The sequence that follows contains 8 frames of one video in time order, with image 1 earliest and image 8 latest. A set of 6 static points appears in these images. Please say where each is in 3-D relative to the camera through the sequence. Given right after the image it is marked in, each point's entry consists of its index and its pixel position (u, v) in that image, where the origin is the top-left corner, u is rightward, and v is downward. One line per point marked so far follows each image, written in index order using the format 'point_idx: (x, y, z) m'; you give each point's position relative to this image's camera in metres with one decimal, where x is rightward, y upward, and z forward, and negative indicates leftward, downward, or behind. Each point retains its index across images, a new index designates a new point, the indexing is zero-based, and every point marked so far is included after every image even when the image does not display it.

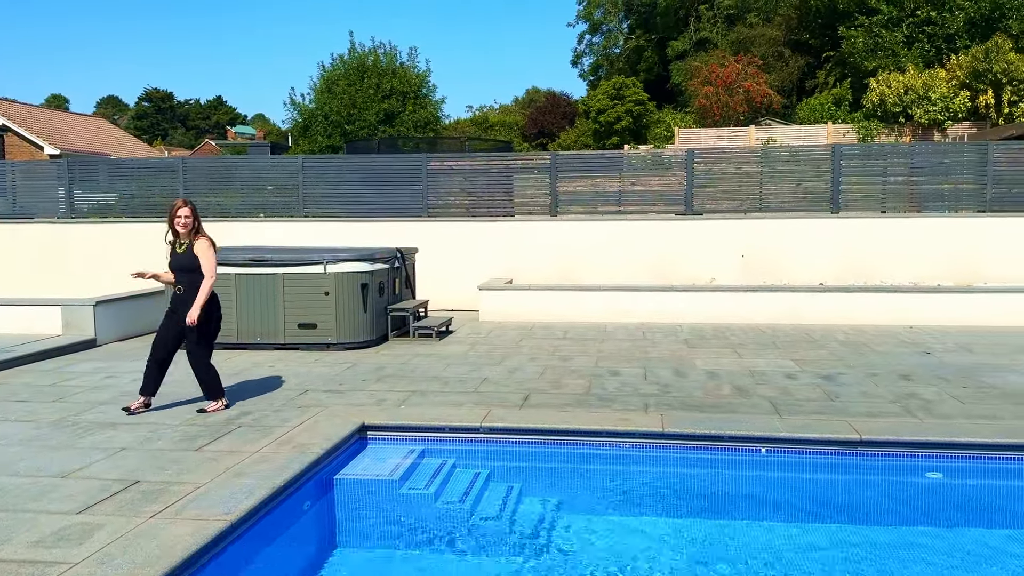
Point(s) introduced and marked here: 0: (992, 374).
0: (+4.3, -0.8, +7.4) m
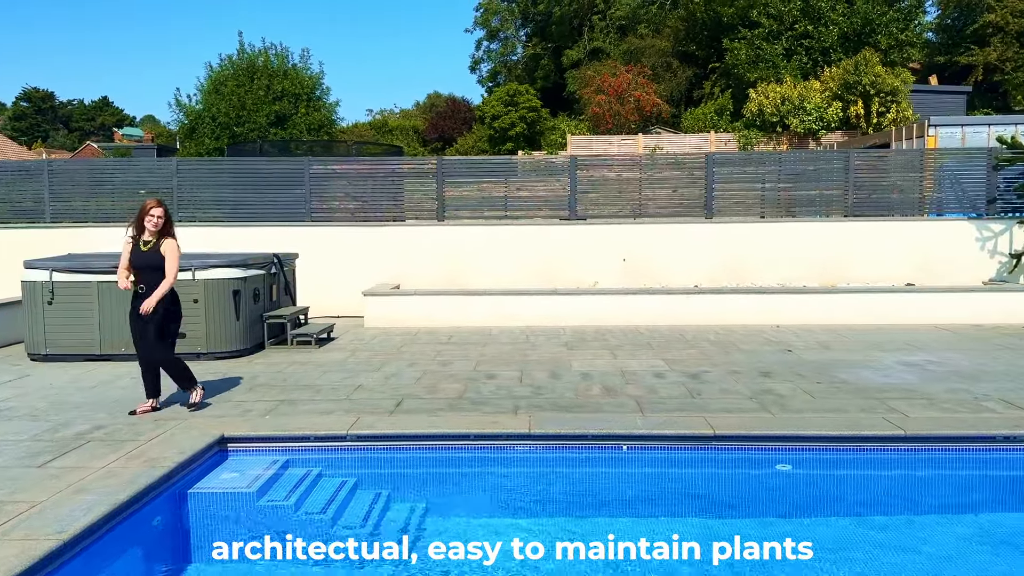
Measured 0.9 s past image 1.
0: (+3.2, -0.8, +7.8) m
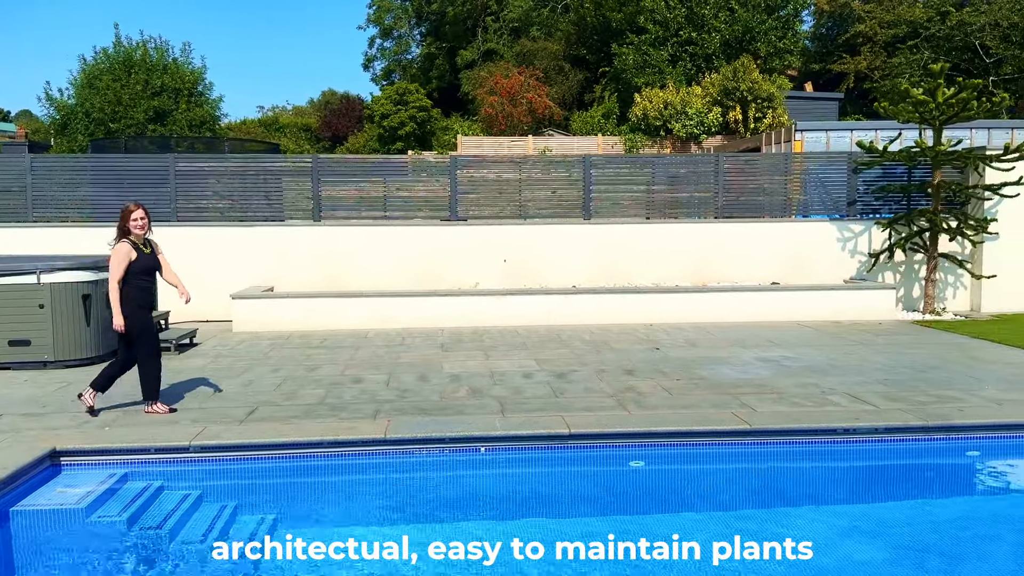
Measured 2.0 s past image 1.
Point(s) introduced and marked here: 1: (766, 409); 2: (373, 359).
0: (+1.9, -0.8, +8.0) m
1: (+2.0, -1.0, +6.5) m
2: (-1.5, -0.7, +8.6) m
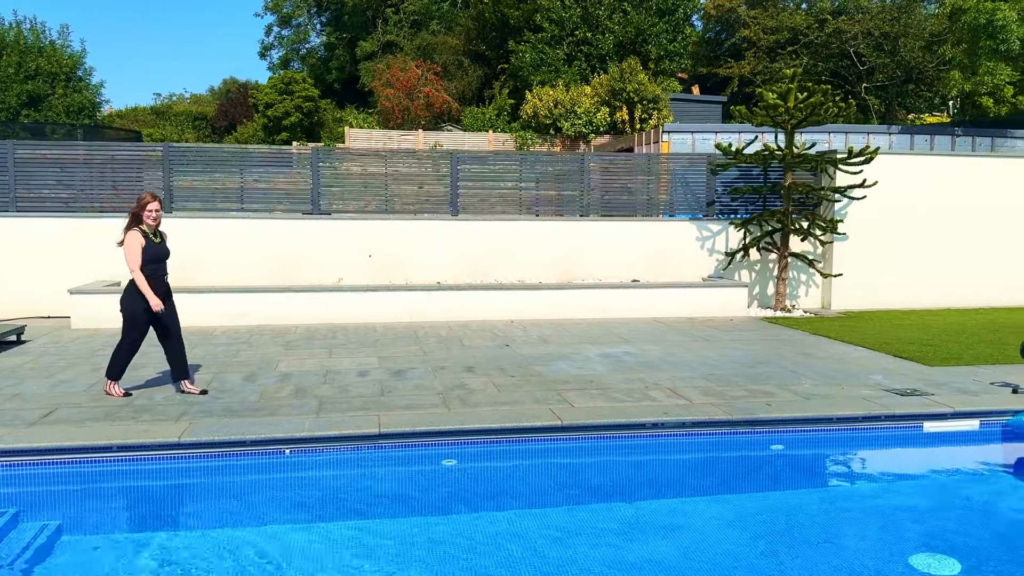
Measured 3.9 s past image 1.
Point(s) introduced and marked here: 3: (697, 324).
0: (+0.3, -0.8, +8.0) m
1: (+0.6, -0.9, +6.6) m
2: (-3.1, -0.7, +8.3) m
3: (+2.4, -0.5, +10.8) m
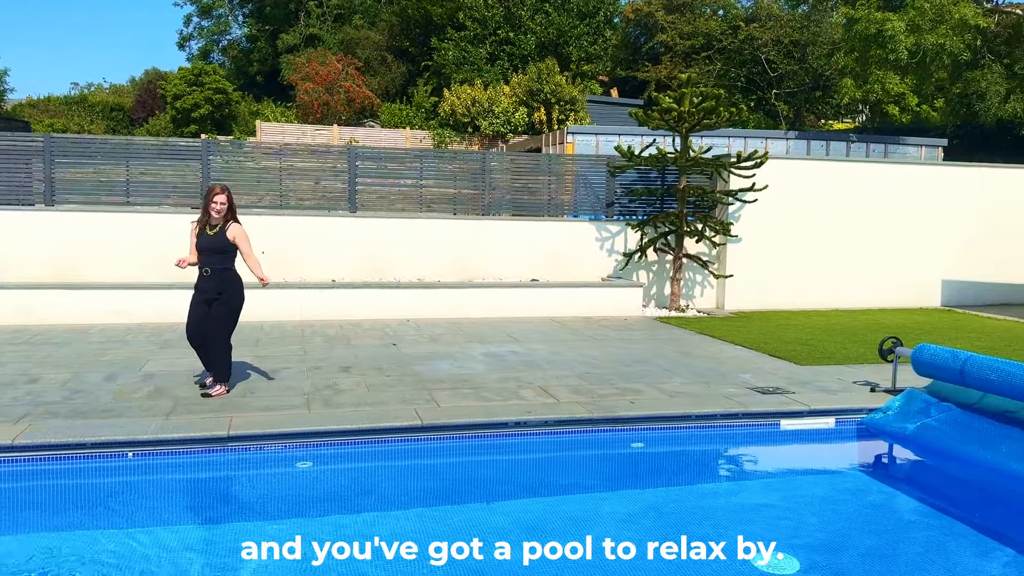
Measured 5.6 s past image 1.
0: (-0.9, -0.8, +8.0) m
1: (-0.5, -0.9, +6.5) m
2: (-4.3, -0.7, +8.0) m
3: (+1.0, -0.5, +10.9) m
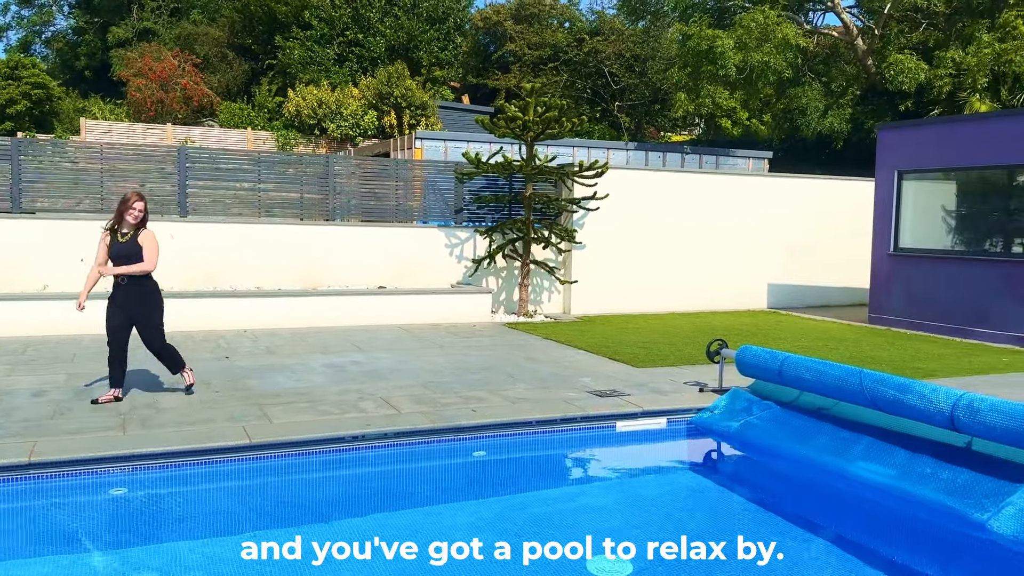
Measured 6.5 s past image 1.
0: (-2.4, -0.9, +7.6) m
1: (-1.8, -1.0, +6.2) m
2: (-5.7, -0.8, +7.0) m
3: (-1.0, -0.6, +10.8) m
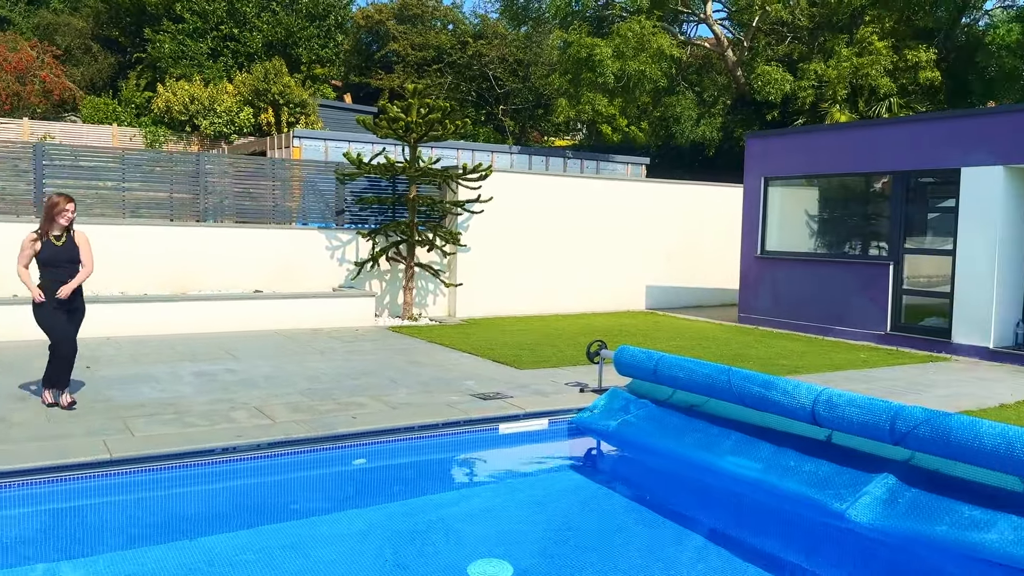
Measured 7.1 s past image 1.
0: (-3.4, -0.9, +7.2) m
1: (-2.6, -1.0, +5.9) m
2: (-6.7, -0.8, +6.1) m
3: (-2.5, -0.6, +10.5) m
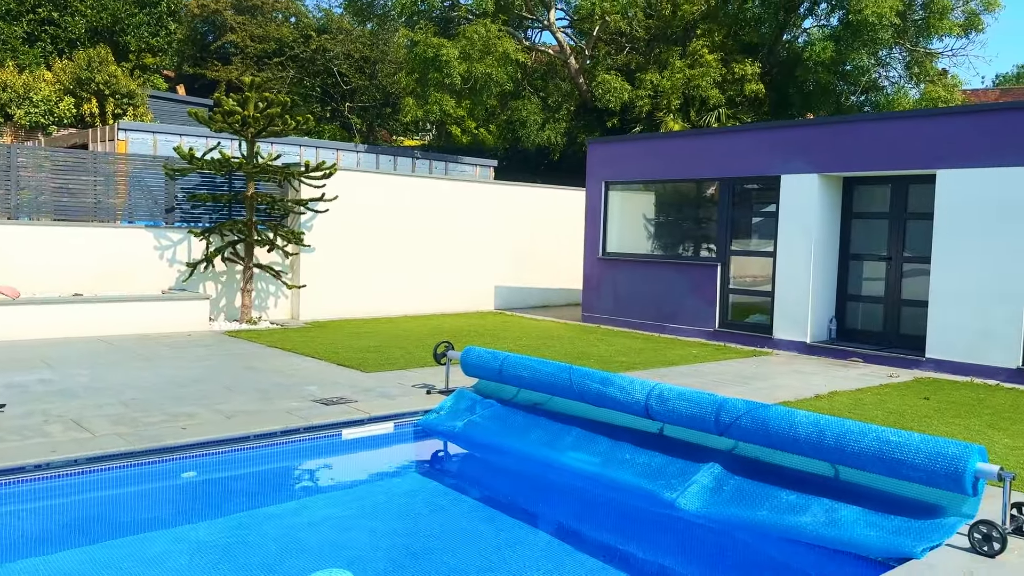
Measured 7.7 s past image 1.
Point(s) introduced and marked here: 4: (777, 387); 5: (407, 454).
0: (-4.7, -0.9, +6.4) m
1: (-3.7, -1.1, +5.3) m
2: (-7.7, -0.9, +4.8) m
3: (-4.4, -0.6, +9.8) m
4: (+2.6, -1.0, +8.0) m
5: (-0.8, -1.3, +6.6) m
